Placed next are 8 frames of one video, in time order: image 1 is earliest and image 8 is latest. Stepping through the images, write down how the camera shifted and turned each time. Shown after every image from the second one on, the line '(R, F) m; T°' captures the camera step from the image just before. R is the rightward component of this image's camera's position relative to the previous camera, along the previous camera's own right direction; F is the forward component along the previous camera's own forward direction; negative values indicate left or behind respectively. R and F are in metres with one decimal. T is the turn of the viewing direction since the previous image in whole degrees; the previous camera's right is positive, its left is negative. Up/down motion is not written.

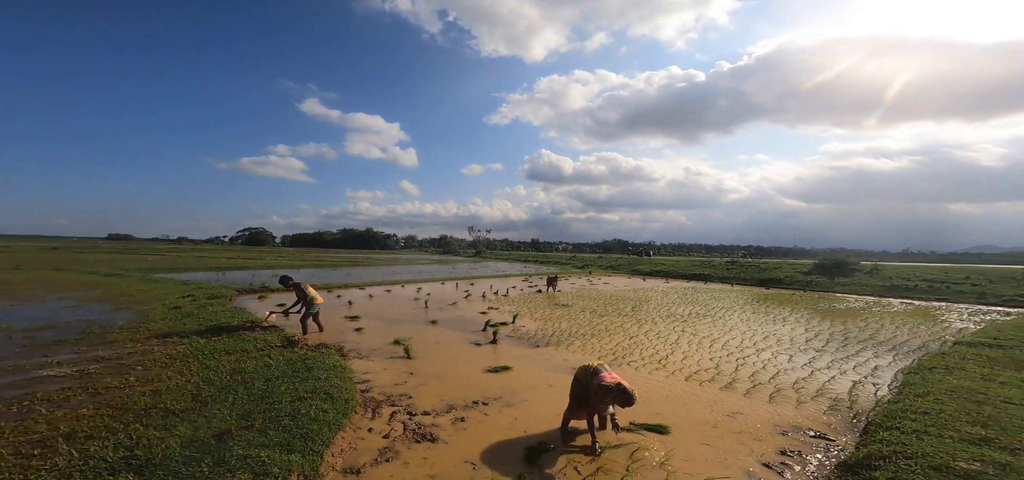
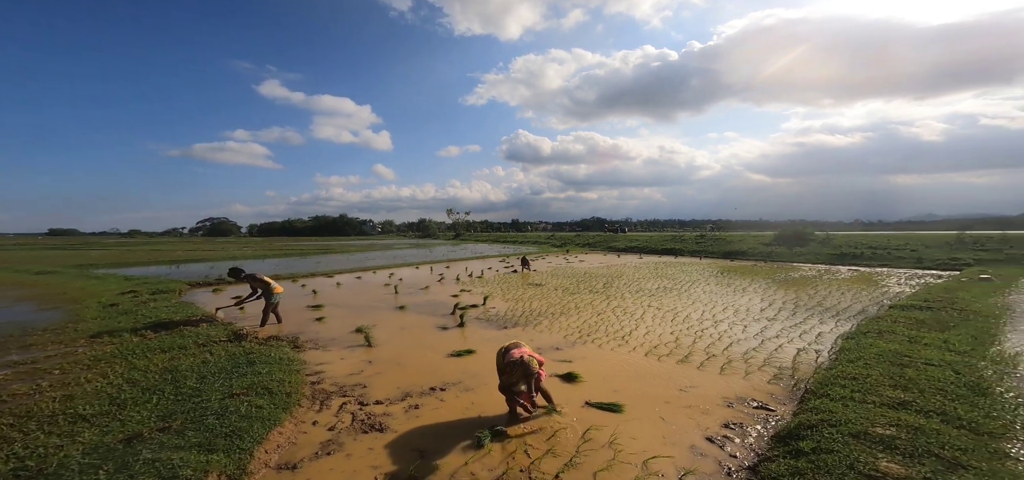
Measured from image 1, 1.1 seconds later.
(+0.4, +0.1) m; +4°
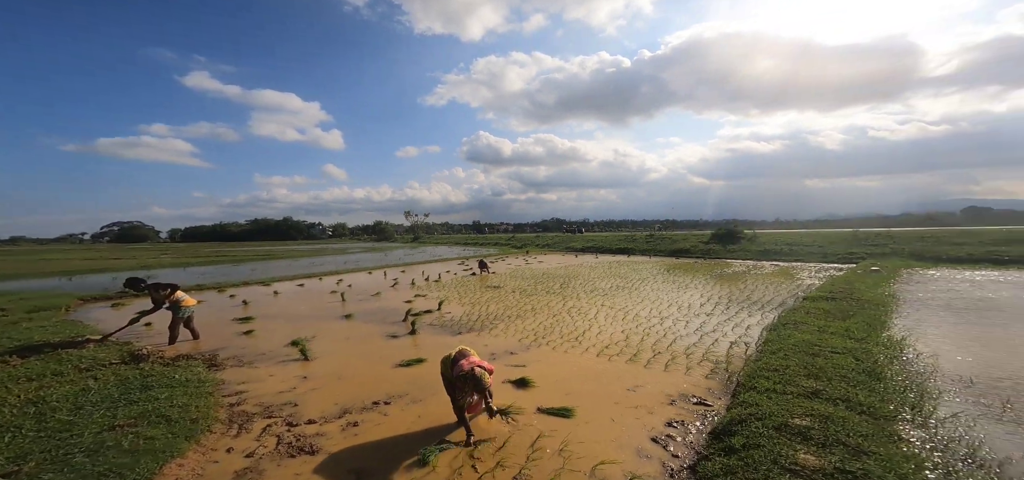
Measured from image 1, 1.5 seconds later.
(+0.2, +0.2) m; +6°
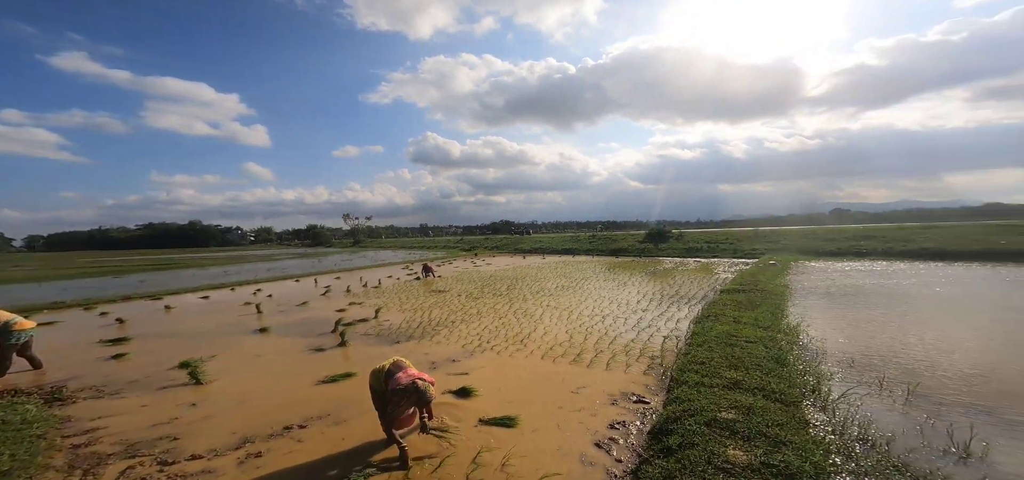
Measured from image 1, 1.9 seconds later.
(+0.2, +0.4) m; +8°
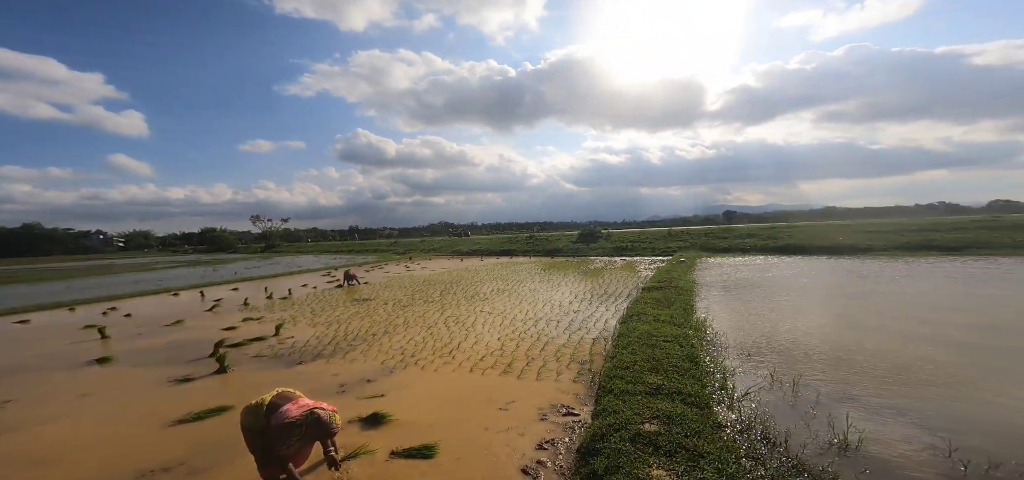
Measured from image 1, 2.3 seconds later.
(+0.3, +0.7) m; +9°
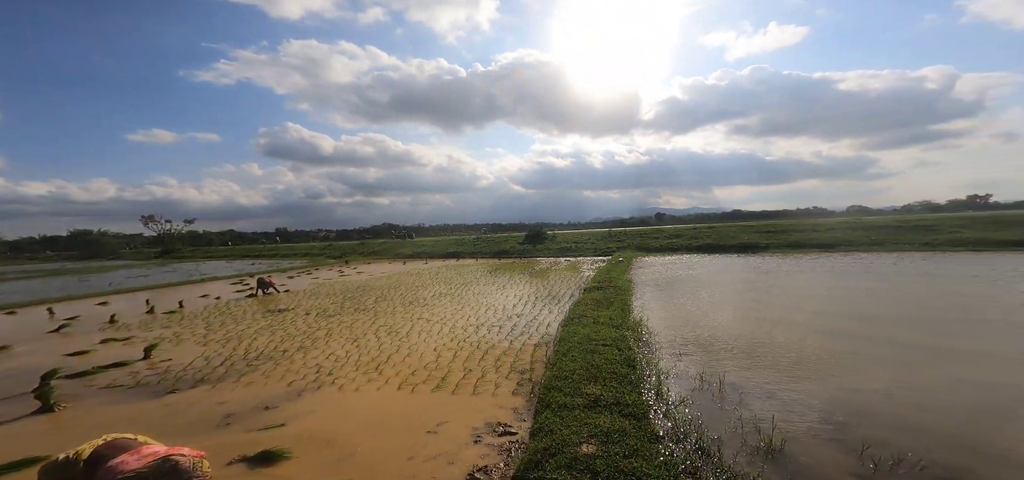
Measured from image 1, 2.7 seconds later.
(+0.3, +0.8) m; +8°
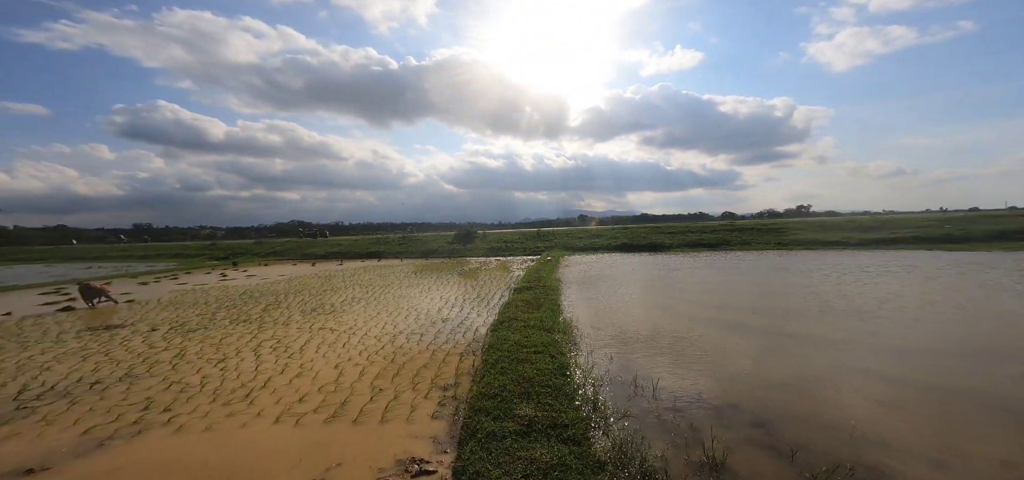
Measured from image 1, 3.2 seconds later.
(-0.2, +1.1) m; +14°
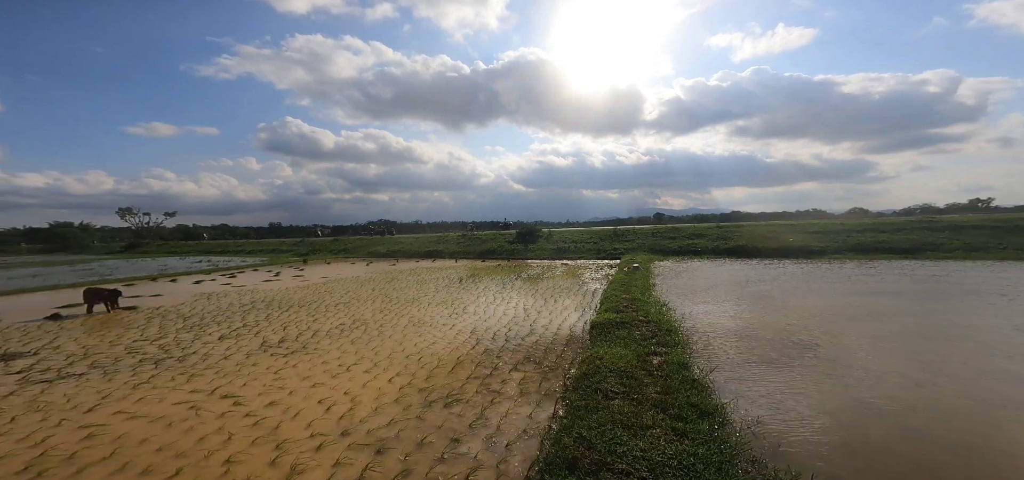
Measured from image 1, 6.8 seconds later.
(-0.1, +7.5) m; -12°
